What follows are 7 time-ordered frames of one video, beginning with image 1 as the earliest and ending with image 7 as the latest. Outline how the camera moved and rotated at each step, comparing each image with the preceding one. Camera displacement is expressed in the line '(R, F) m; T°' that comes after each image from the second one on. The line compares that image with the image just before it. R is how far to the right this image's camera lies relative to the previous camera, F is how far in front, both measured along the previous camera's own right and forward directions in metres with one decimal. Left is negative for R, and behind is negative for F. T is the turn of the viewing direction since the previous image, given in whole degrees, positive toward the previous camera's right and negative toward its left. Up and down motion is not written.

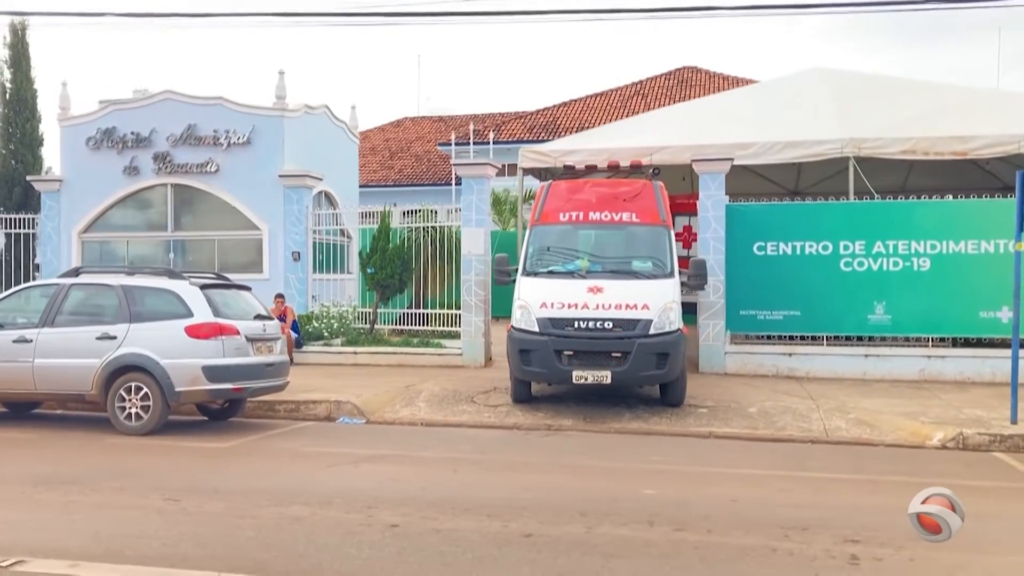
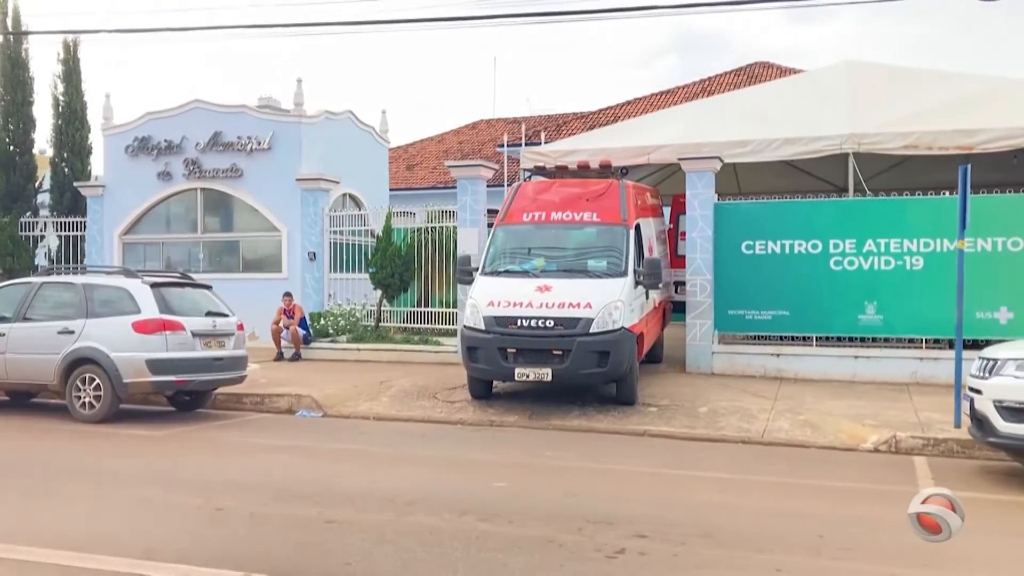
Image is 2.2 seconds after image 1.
(+1.8, -0.1) m; -7°
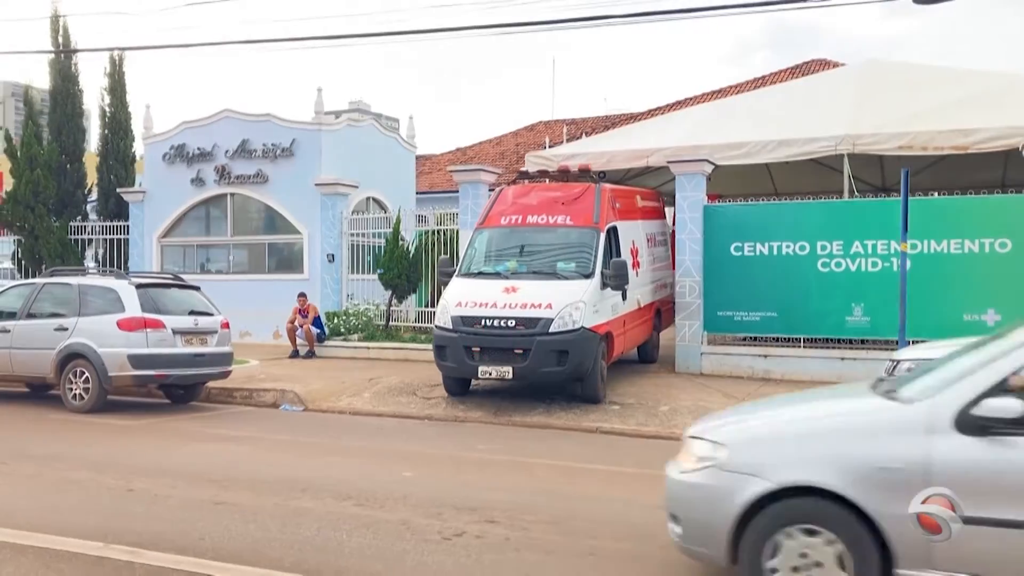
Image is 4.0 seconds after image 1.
(+1.4, -0.3) m; -5°
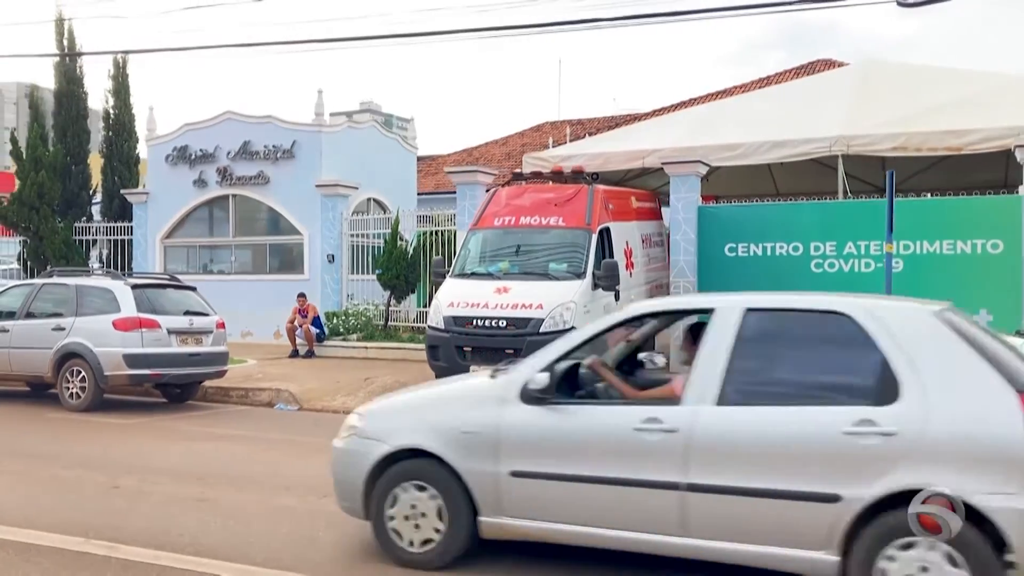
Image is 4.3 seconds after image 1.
(+0.2, -0.1) m; -1°
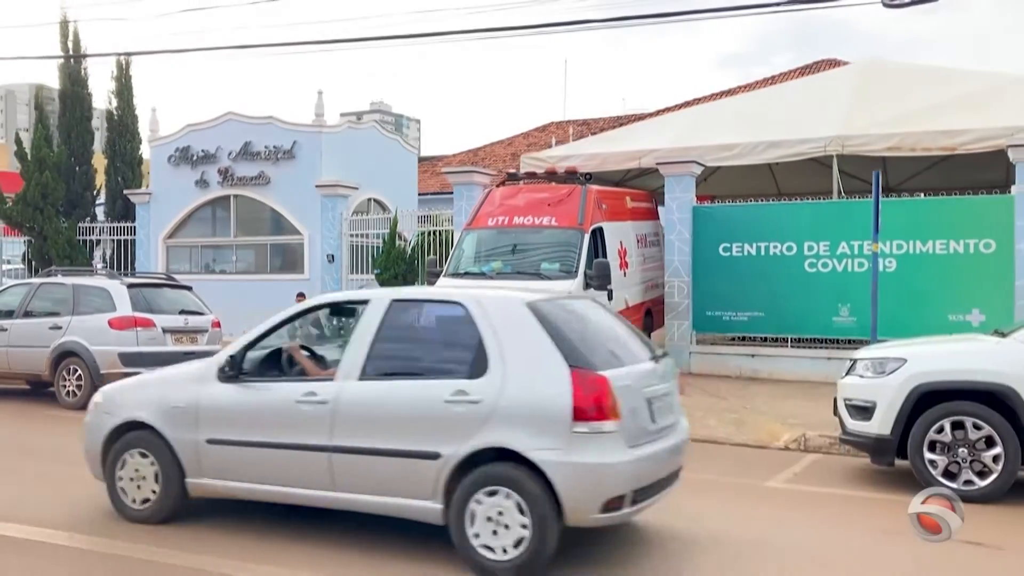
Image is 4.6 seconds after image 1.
(+0.2, -0.1) m; -1°
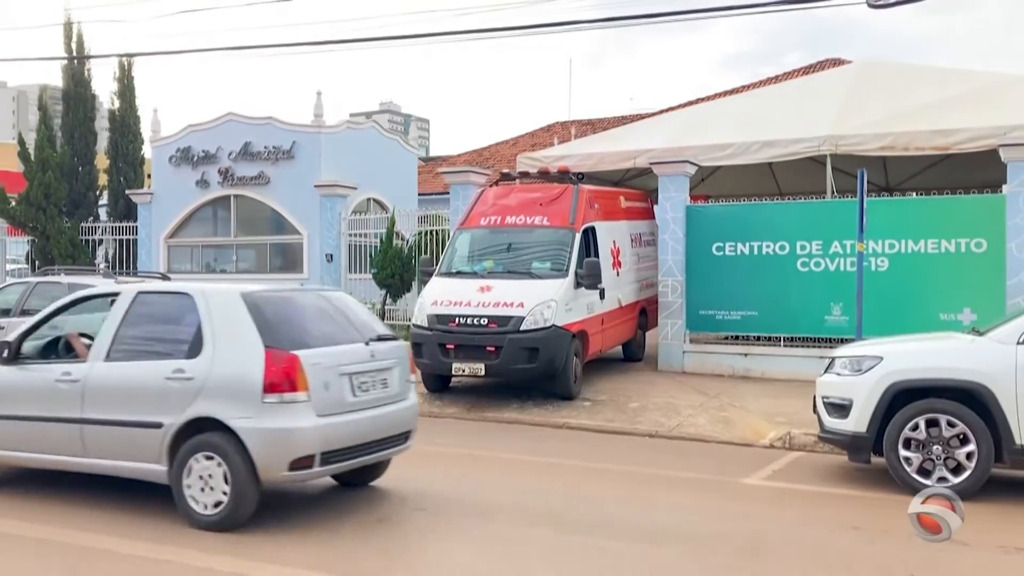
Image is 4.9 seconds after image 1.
(+0.2, -0.1) m; -1°
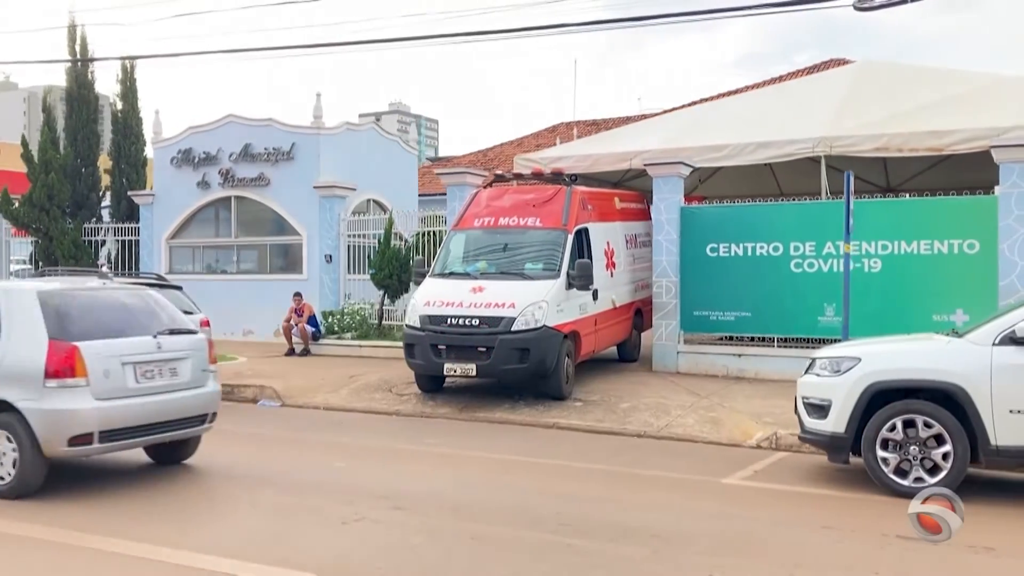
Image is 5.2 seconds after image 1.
(+0.2, -0.1) m; -1°
